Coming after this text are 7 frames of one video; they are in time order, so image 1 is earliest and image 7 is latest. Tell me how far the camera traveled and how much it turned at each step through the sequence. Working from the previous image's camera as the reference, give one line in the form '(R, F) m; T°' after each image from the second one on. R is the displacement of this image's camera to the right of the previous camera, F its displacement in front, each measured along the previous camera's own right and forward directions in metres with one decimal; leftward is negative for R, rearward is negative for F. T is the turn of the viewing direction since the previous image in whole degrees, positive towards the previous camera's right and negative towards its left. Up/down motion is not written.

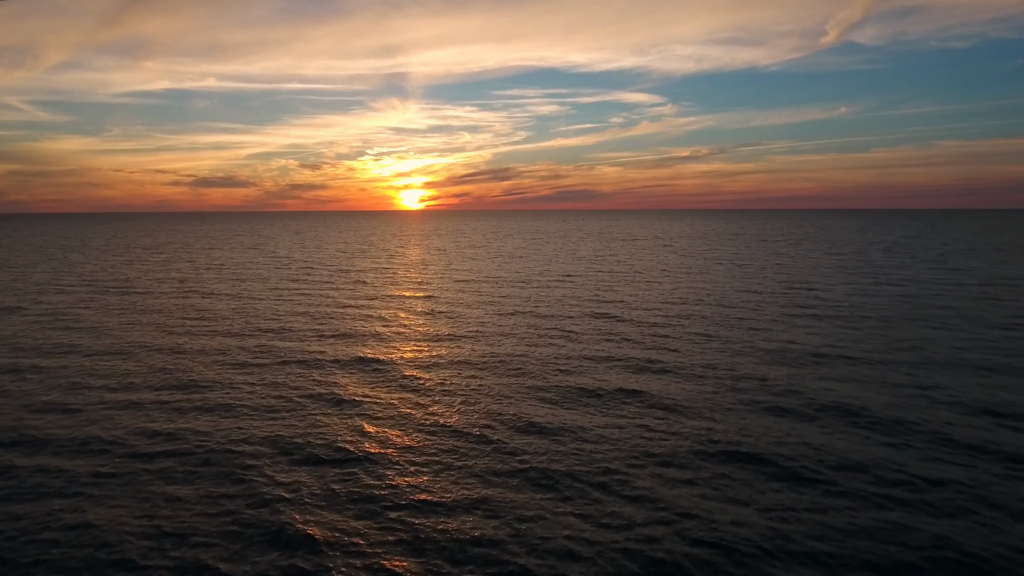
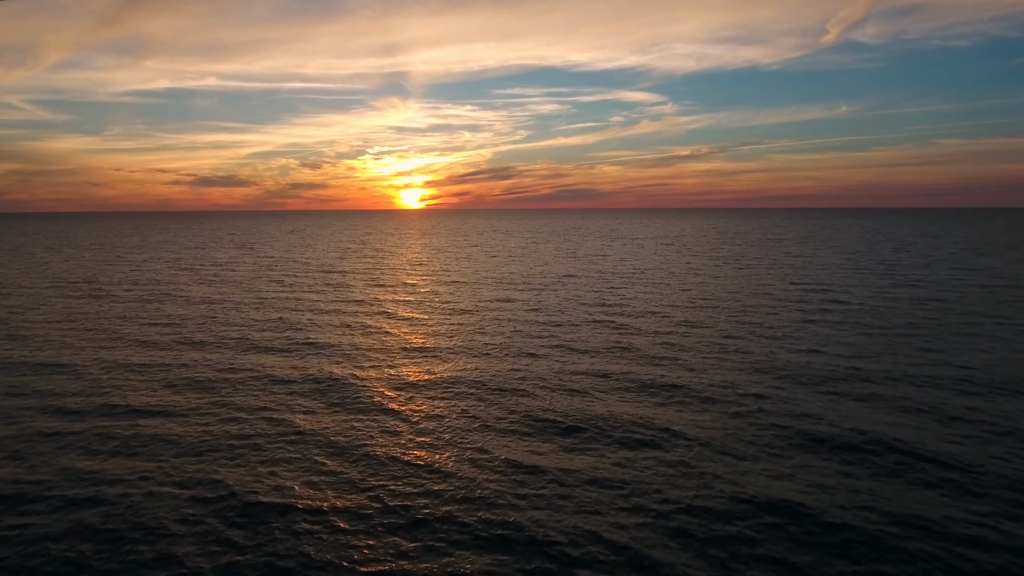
(+0.2, +3.0) m; 0°
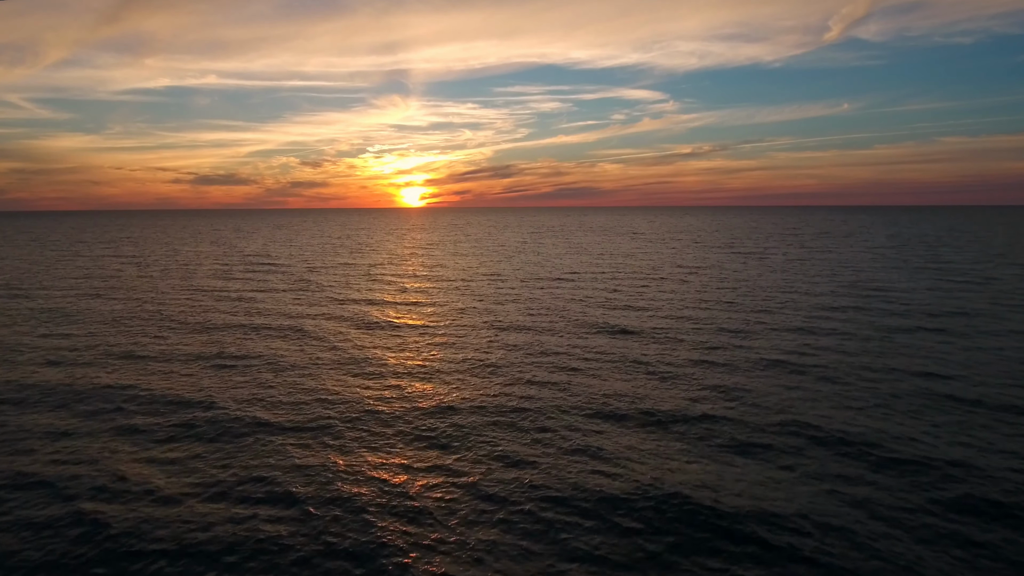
(+0.2, +7.7) m; 0°
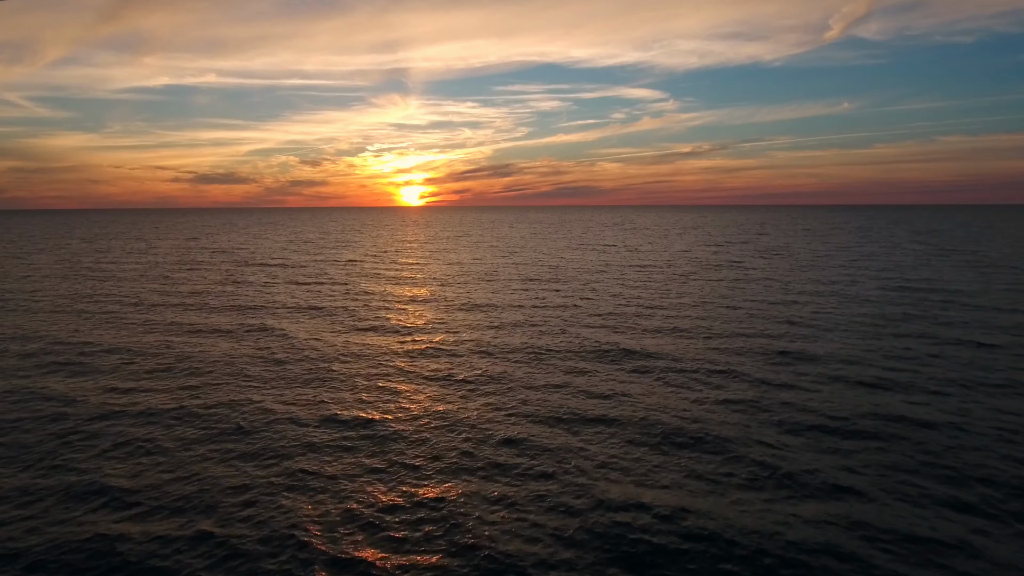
(+0.1, +5.8) m; 0°
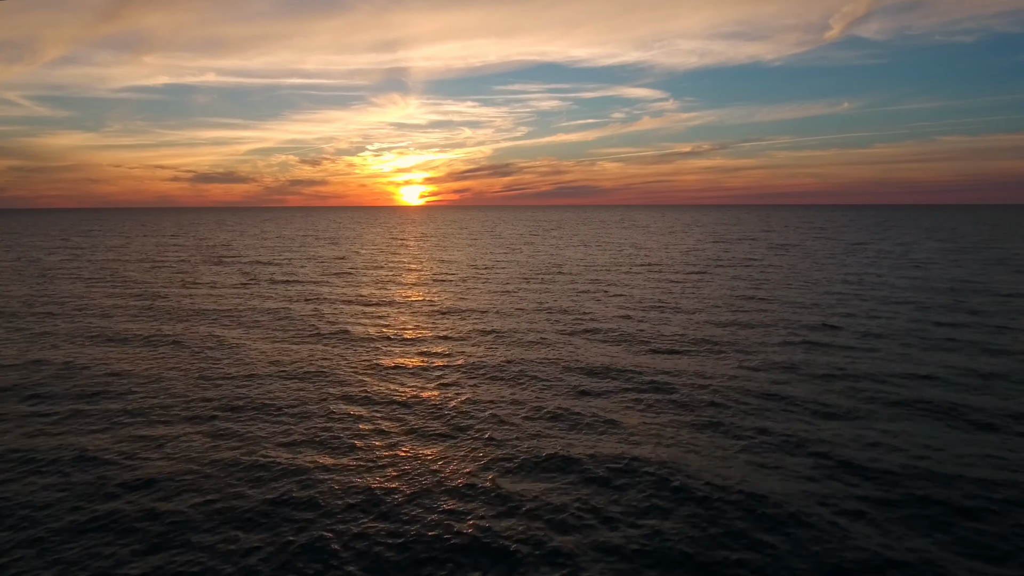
(0.0, +3.2) m; 0°
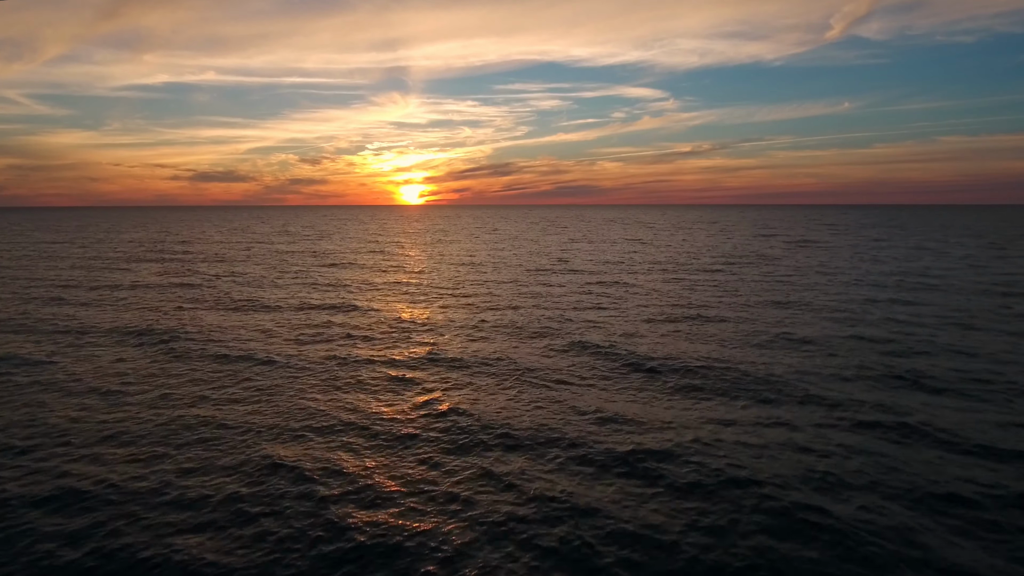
(+0.1, +4.9) m; 0°
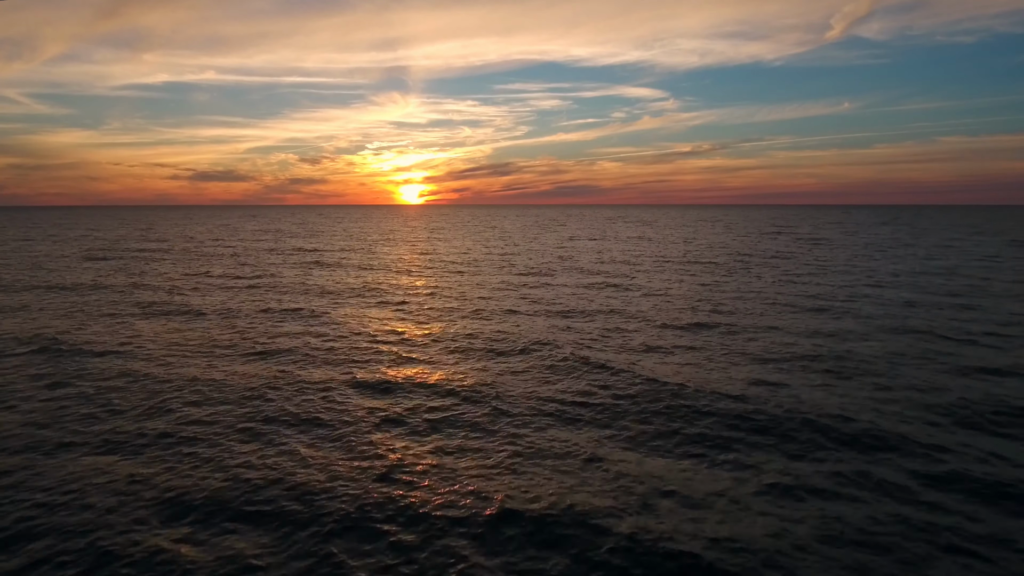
(+0.1, +3.5) m; 0°
